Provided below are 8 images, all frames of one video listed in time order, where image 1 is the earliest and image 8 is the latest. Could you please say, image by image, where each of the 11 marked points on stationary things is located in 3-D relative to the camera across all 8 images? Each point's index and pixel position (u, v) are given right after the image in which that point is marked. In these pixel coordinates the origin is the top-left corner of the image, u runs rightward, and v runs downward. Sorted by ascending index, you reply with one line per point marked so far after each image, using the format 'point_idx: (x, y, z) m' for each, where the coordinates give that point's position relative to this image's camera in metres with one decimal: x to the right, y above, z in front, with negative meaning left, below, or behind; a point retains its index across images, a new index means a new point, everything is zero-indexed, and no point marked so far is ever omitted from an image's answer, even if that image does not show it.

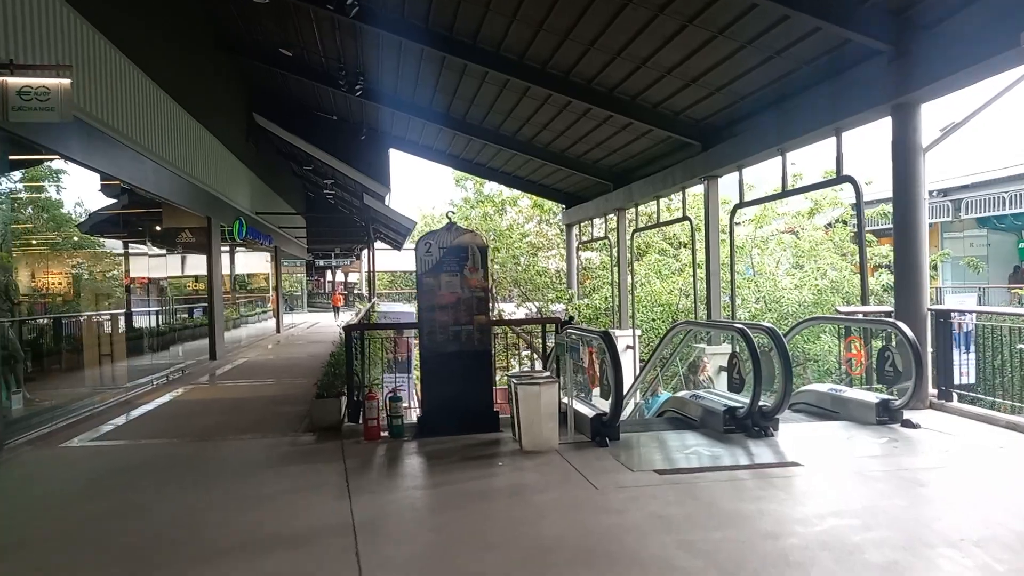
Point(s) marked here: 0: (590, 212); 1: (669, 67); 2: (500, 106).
0: (+1.1, +1.1, +10.8) m
1: (+1.2, +1.8, +5.9) m
2: (-0.1, +2.0, +8.3) m
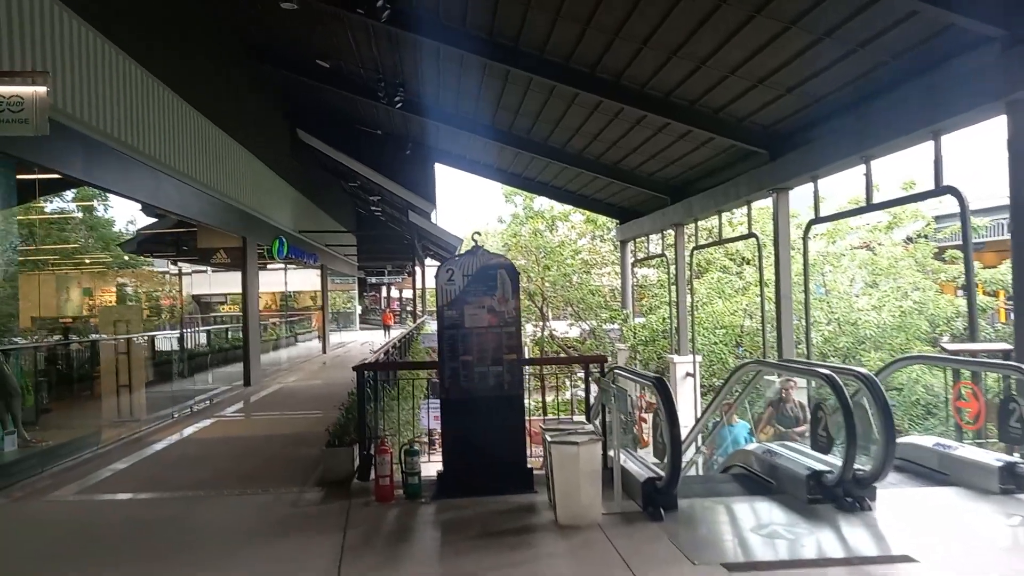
0: (+1.8, +0.8, +10.1) m
1: (+1.6, +1.6, +5.3) m
2: (+0.4, +1.8, +7.7) m
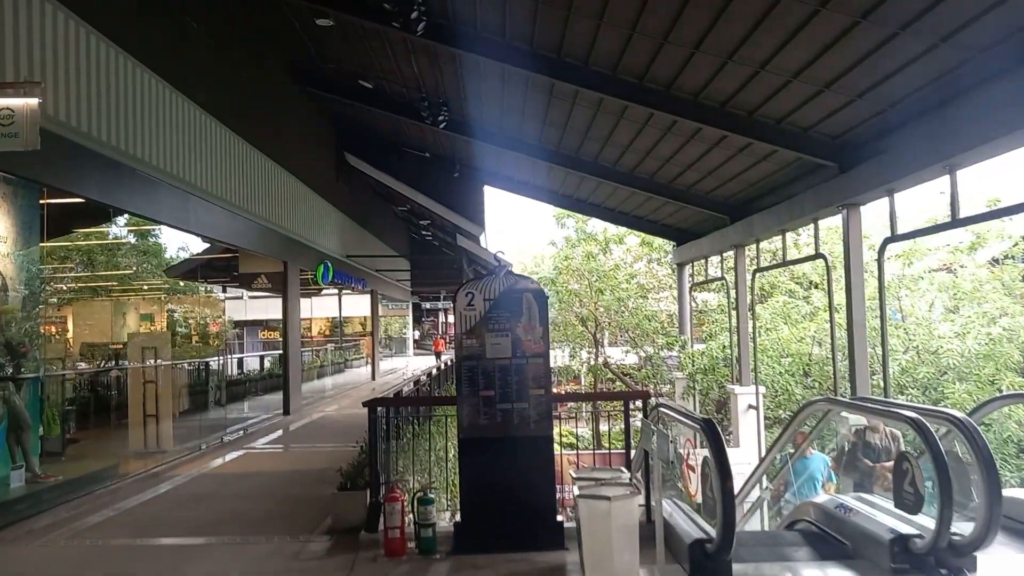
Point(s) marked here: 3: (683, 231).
0: (+2.5, +0.5, +9.6) m
1: (+1.8, +1.4, +4.8) m
2: (+0.8, +1.5, +7.3) m
3: (+2.4, +0.8, +10.7) m
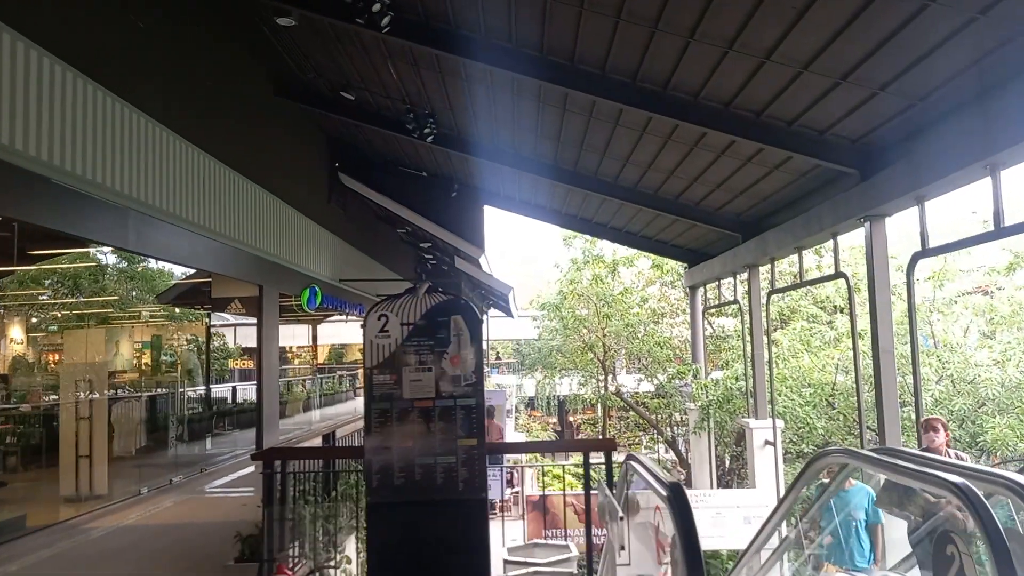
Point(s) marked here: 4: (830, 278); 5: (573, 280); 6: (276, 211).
0: (+2.4, +0.2, +8.9) m
1: (+1.7, +1.3, +4.2) m
2: (+0.7, +1.3, +6.8) m
3: (+2.5, +0.5, +10.0) m
4: (+2.9, +0.1, +6.8) m
5: (+1.1, +0.1, +13.3) m
6: (-2.6, +0.9, +8.1) m
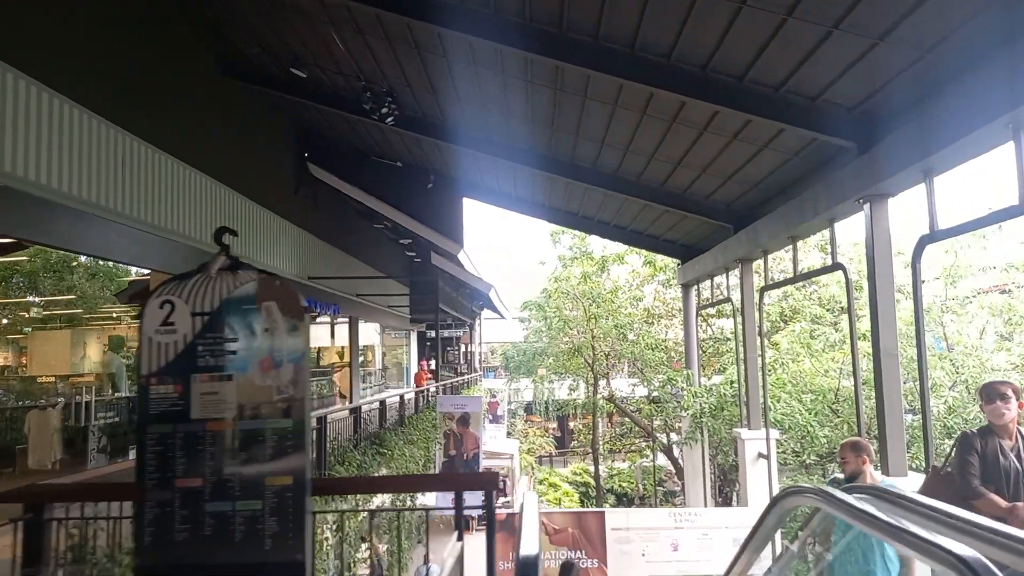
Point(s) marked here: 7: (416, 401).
0: (+2.2, +0.2, +8.2) m
1: (+1.3, +1.3, +3.5) m
2: (+0.4, +1.3, +6.1) m
3: (+2.2, +0.5, +9.3) m
4: (+2.6, +0.1, +6.1) m
5: (+0.9, +0.2, +12.6) m
6: (-2.9, +0.9, +7.5) m
7: (-1.3, -1.5, +10.0) m
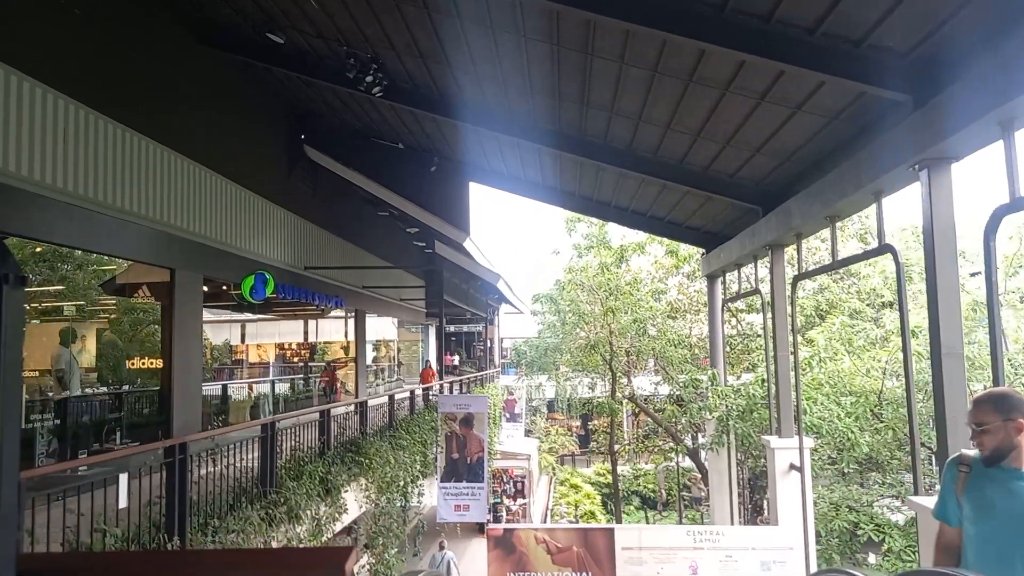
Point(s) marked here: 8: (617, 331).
0: (+2.2, +0.3, +7.4) m
1: (+1.2, +1.4, +2.8) m
2: (+0.4, +1.4, +5.4) m
3: (+2.3, +0.6, +8.6) m
4: (+2.6, +0.2, +5.3) m
5: (+1.1, +0.3, +11.8) m
6: (-2.8, +1.0, +6.9) m
7: (-1.2, -1.4, +9.4) m
8: (+1.7, -0.7, +11.4) m
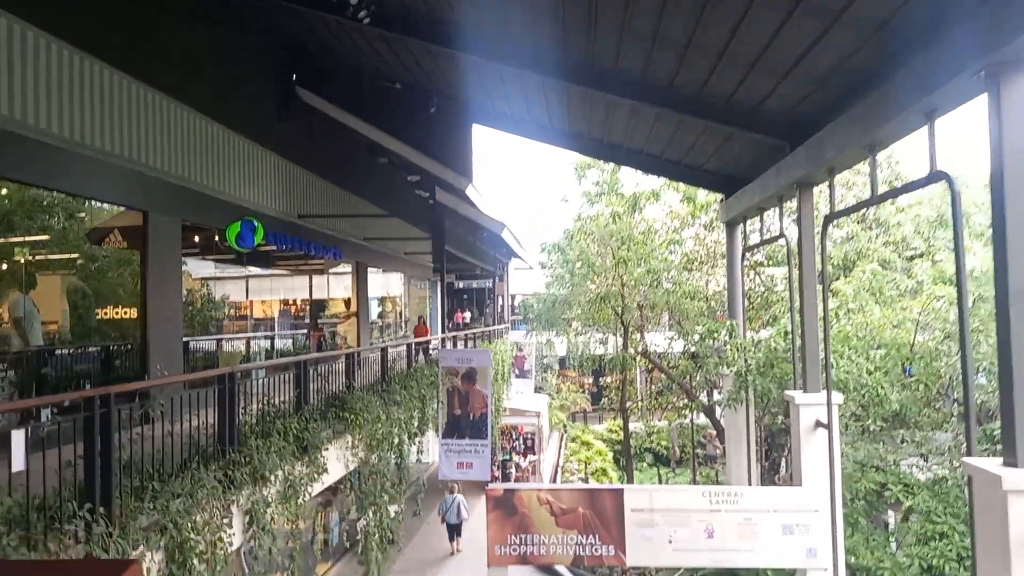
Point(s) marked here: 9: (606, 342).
0: (+2.3, +0.8, +6.9) m
1: (+1.1, +1.6, +2.2) m
2: (+0.4, +1.8, +4.8) m
3: (+2.4, +1.2, +8.0) m
4: (+2.6, +0.6, +4.8) m
5: (+1.2, +1.0, +11.3) m
6: (-2.8, +1.5, +6.4) m
7: (-1.1, -0.8, +9.0) m
8: (+1.8, +0.1, +10.9) m
9: (+1.5, -0.8, +11.6) m
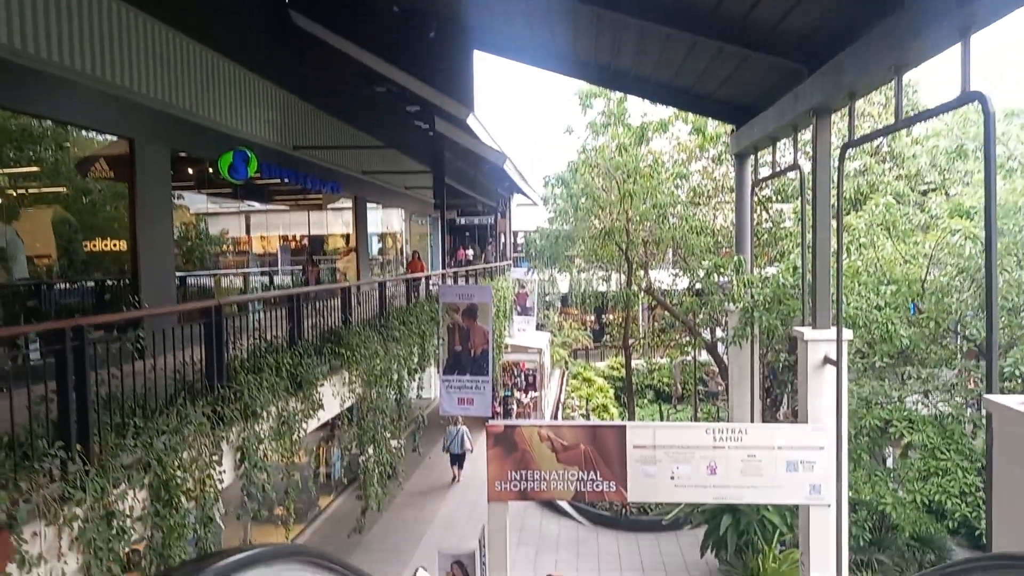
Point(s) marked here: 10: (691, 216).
0: (+2.3, +1.4, +6.6) m
1: (+1.1, +1.8, +1.9) m
2: (+0.4, +2.2, +4.4) m
3: (+2.4, +1.8, +7.7) m
4: (+2.6, +1.0, +4.5) m
5: (+1.3, +2.0, +11.0) m
6: (-2.8, +2.0, +6.1) m
7: (-1.1, 0.0, +8.8) m
8: (+1.8, +1.0, +10.6) m
9: (+1.5, +0.1, +11.5) m
10: (+2.5, +1.0, +10.5) m
